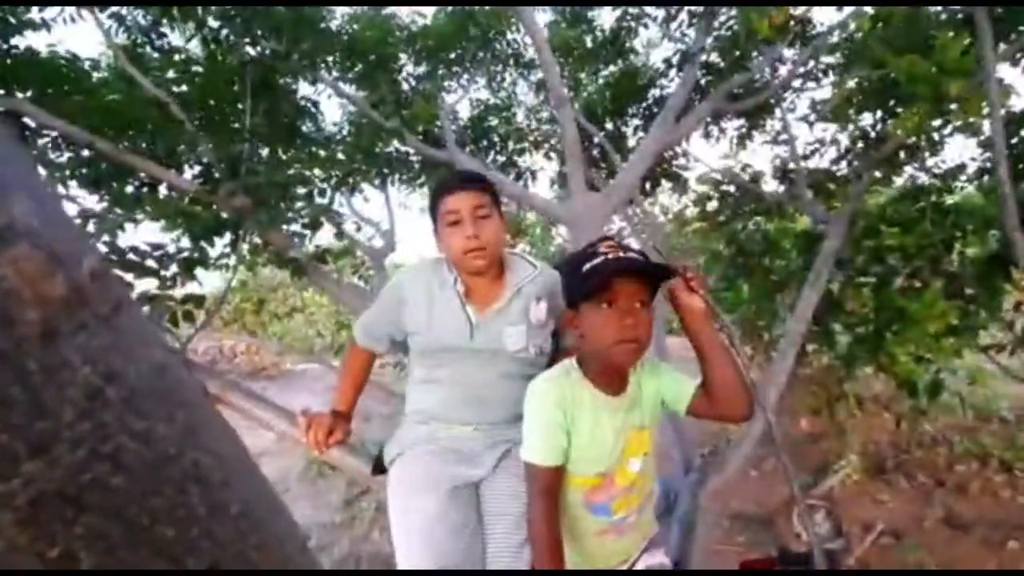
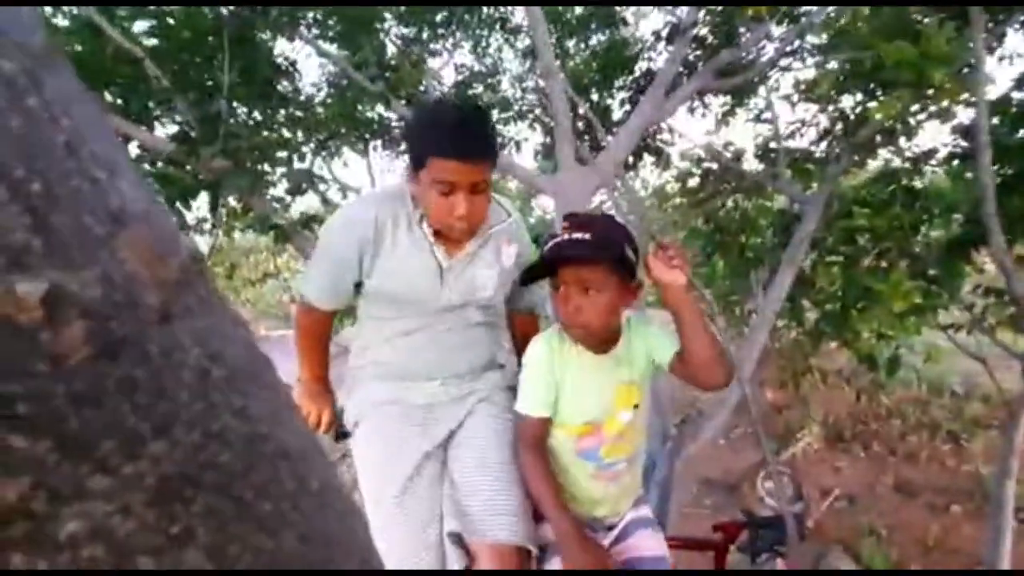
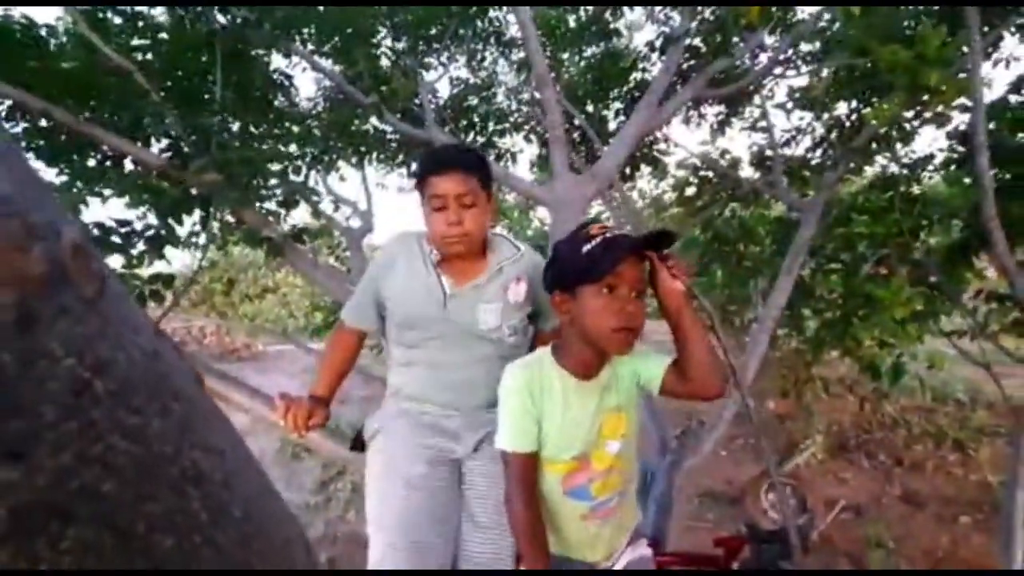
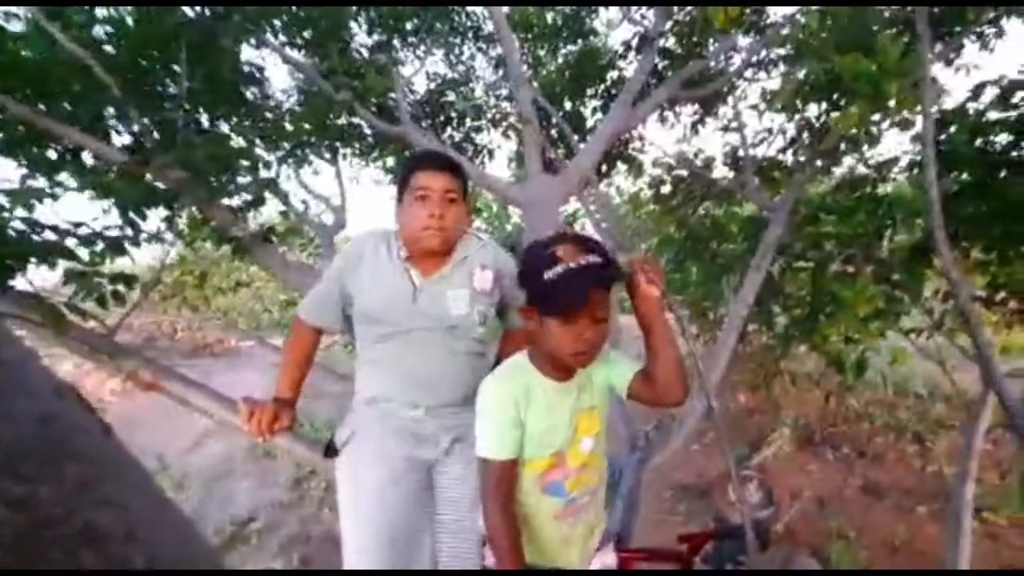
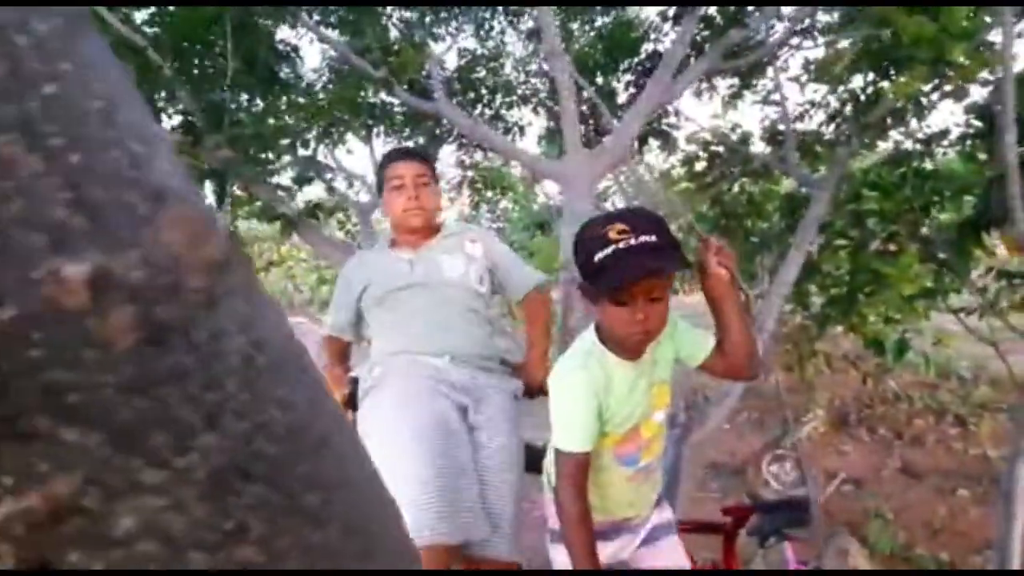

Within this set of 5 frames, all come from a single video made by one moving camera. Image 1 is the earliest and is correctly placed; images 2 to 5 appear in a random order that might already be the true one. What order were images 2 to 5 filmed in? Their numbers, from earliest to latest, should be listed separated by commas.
3, 4, 2, 5
